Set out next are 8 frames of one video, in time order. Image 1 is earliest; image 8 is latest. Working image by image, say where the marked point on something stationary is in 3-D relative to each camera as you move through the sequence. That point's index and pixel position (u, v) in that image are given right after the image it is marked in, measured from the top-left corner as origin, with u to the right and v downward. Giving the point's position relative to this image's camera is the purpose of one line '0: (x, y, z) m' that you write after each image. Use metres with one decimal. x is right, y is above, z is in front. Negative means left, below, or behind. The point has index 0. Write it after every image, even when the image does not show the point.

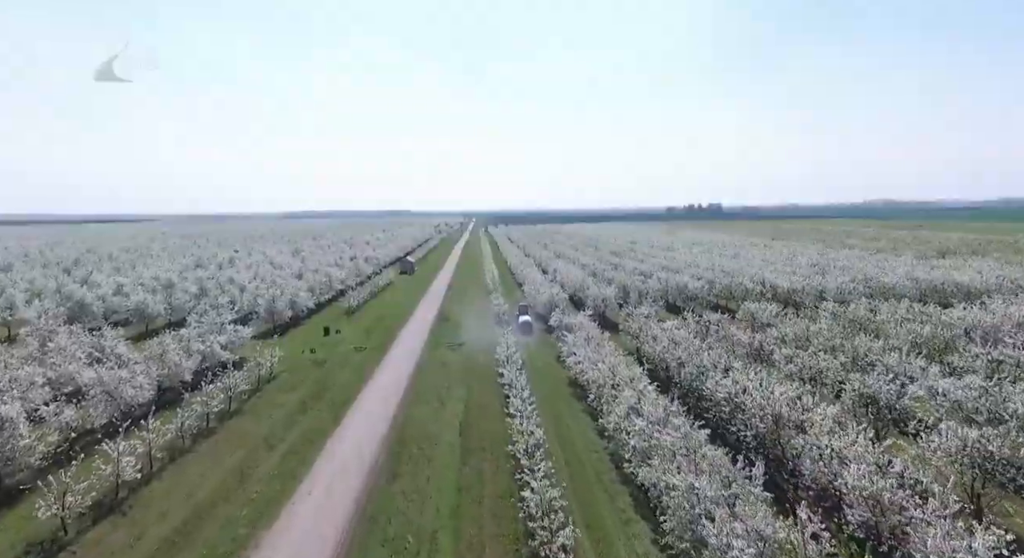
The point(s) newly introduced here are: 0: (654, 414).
0: (+5.6, -5.2, +18.6) m
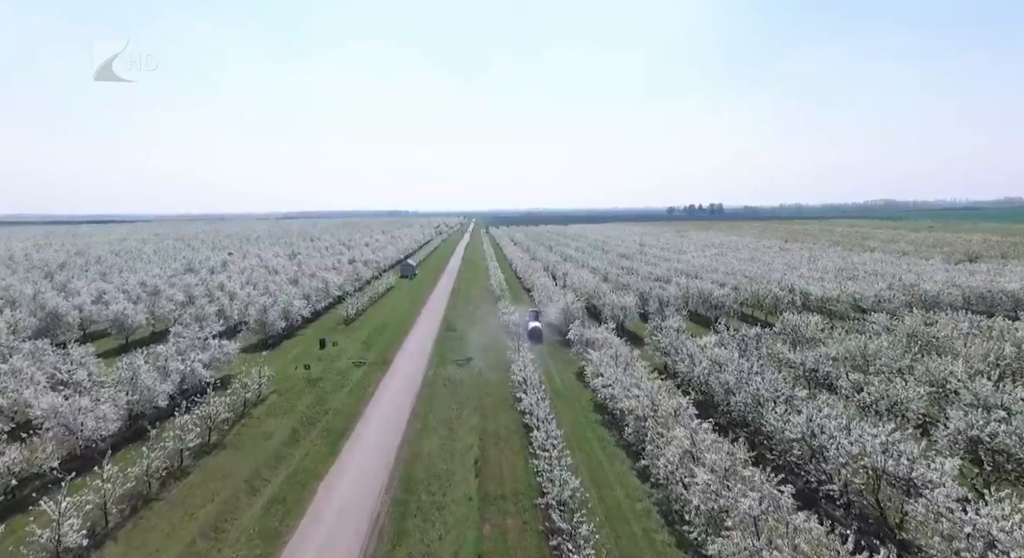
0: (+6.6, -5.8, +15.2) m
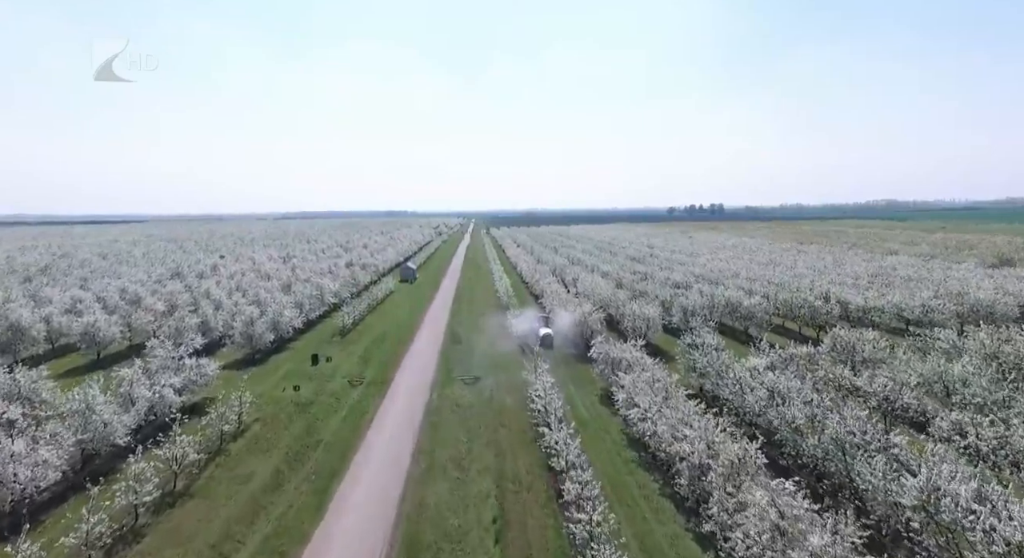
0: (+7.5, -6.4, +11.5) m
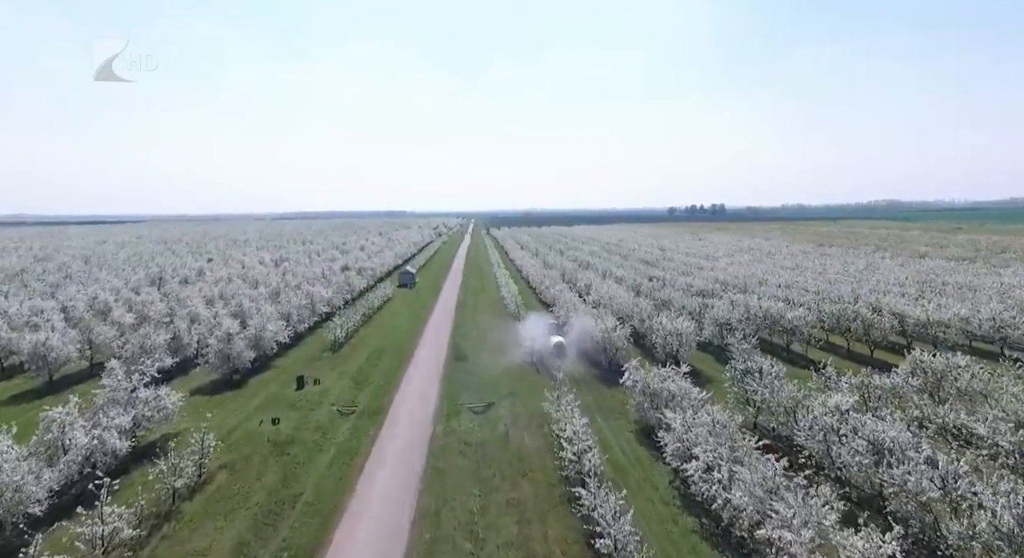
0: (+8.4, -7.1, +7.0) m
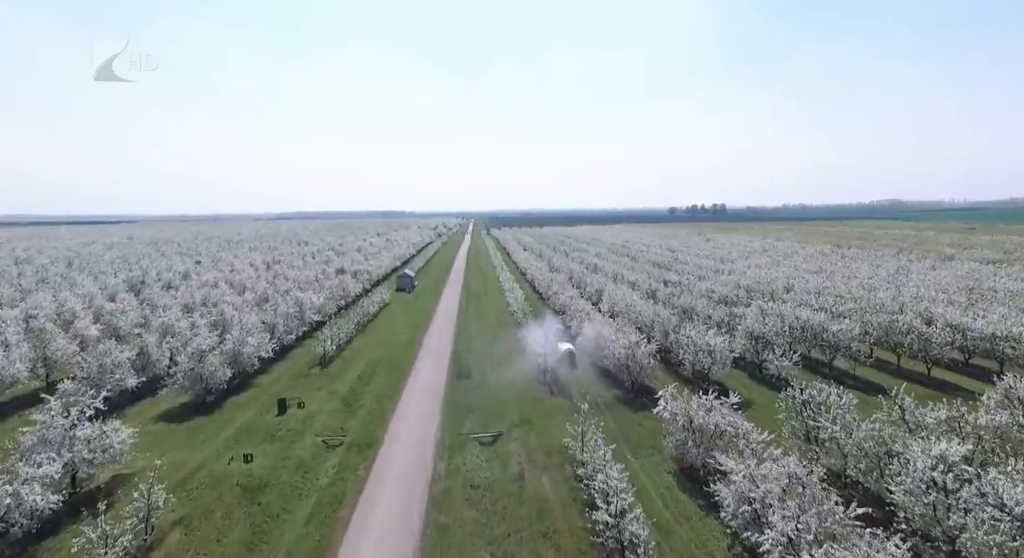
0: (+9.1, -7.7, +3.1) m
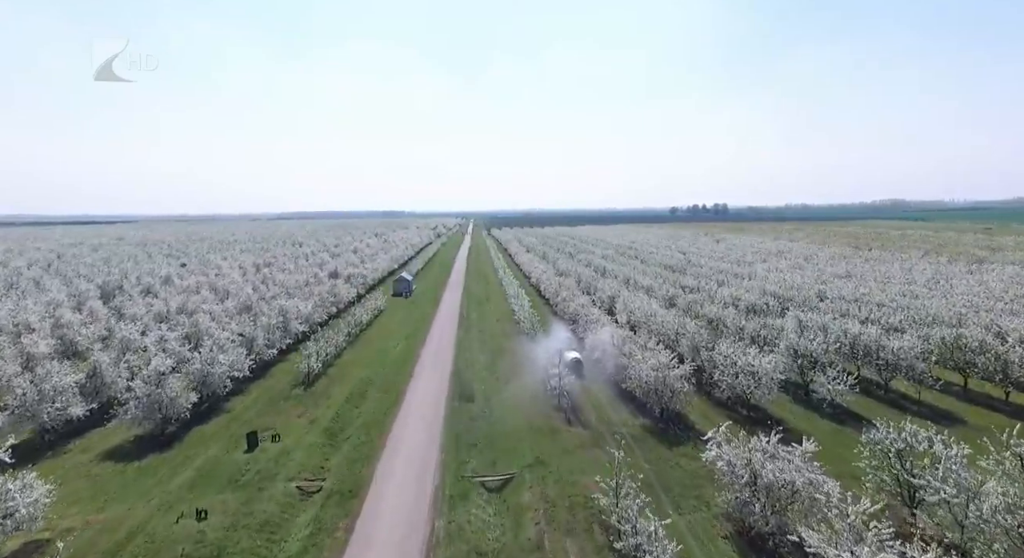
0: (+9.7, -8.2, -1.0) m
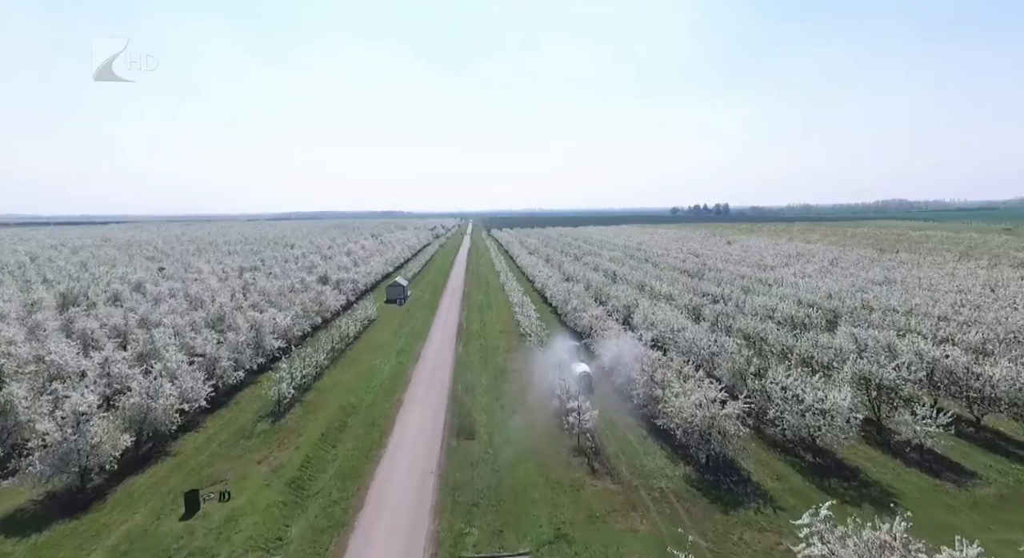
0: (+10.2, -8.8, -6.0) m
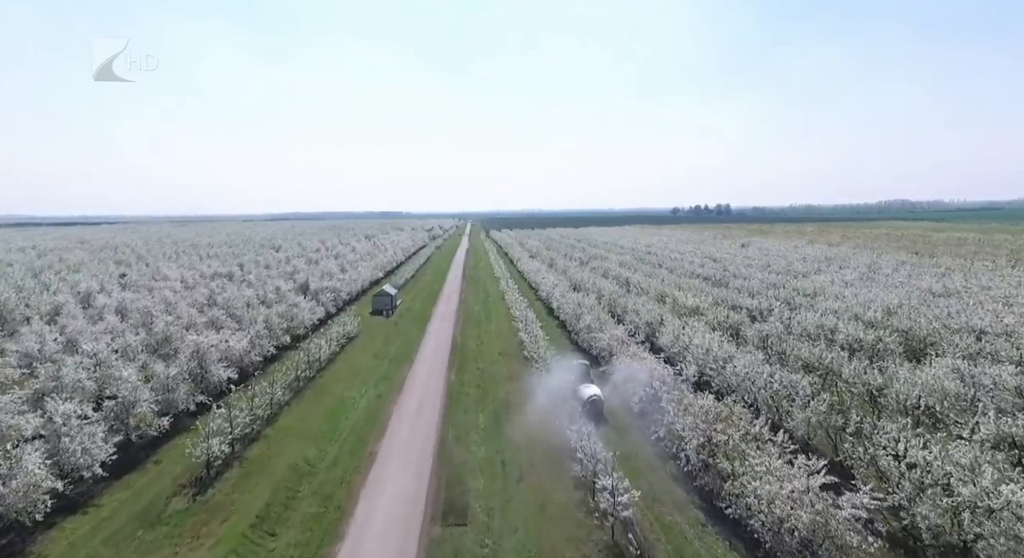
0: (+10.4, -9.7, -12.7) m
